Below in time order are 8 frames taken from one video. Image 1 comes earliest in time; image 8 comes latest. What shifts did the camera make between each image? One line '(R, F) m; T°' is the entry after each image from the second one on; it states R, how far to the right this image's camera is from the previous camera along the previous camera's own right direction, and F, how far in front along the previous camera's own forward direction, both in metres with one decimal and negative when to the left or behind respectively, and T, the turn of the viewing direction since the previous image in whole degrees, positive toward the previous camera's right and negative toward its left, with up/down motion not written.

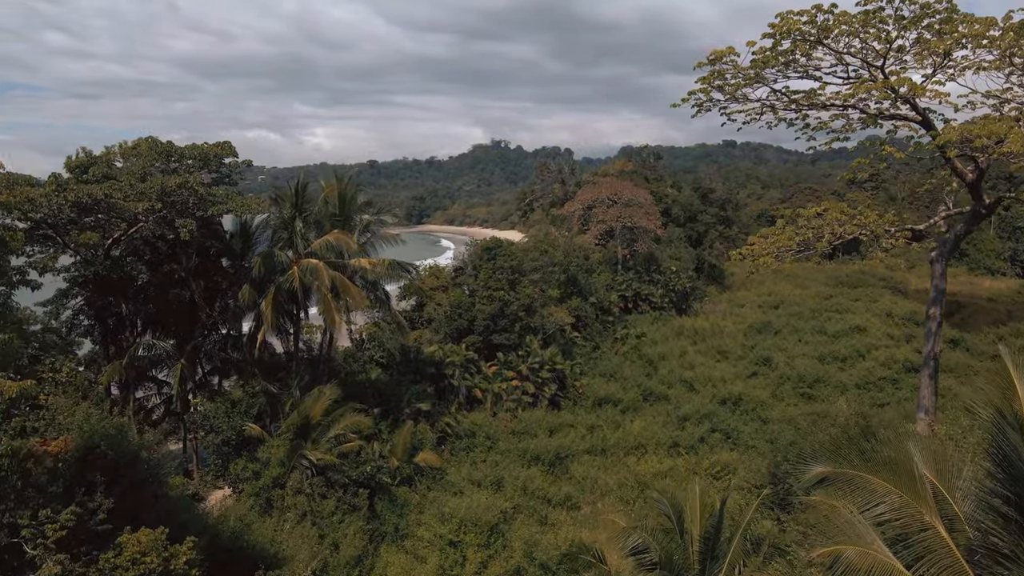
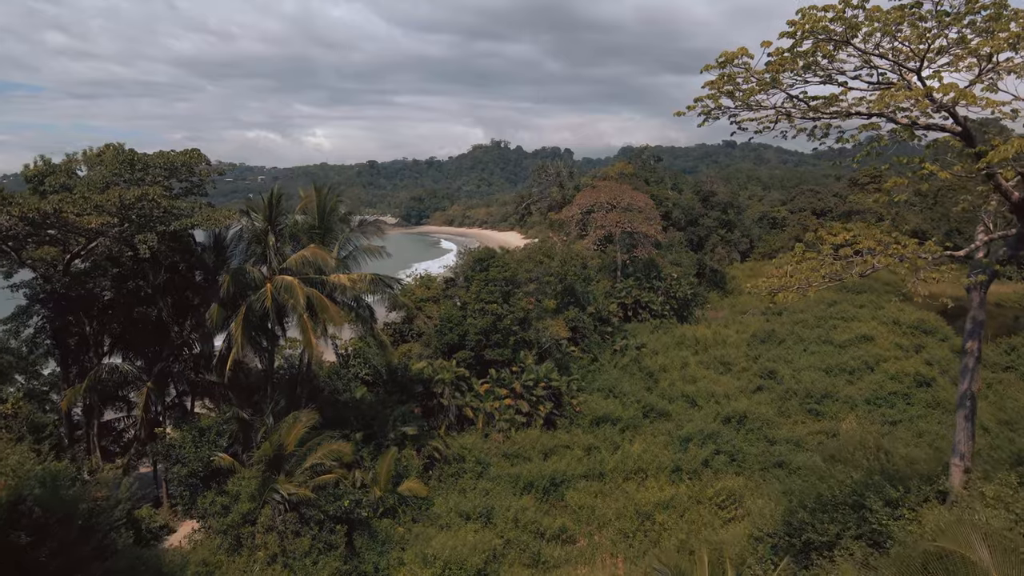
(+0.2, +0.8) m; 0°
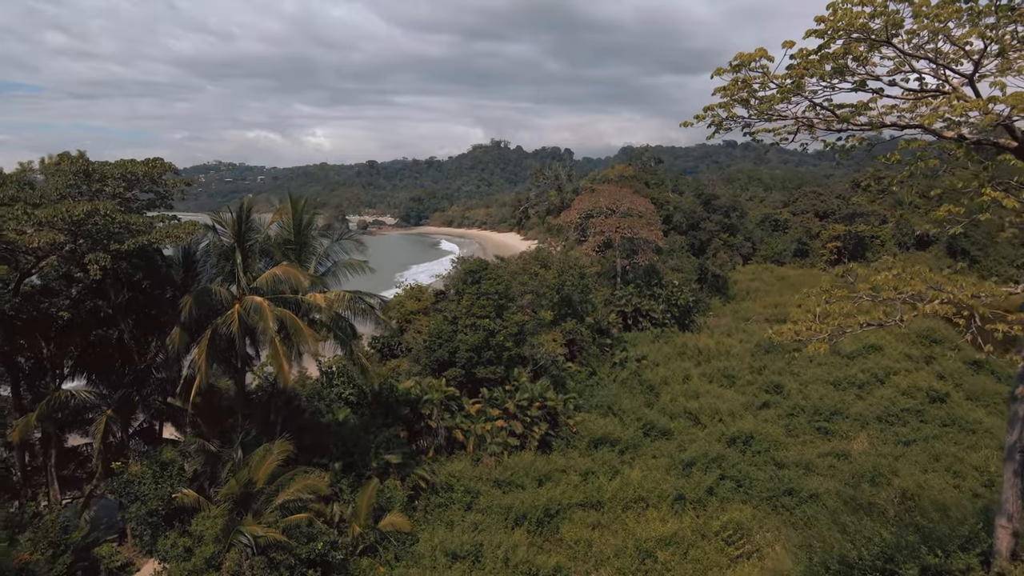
(+0.2, +0.8) m; 0°
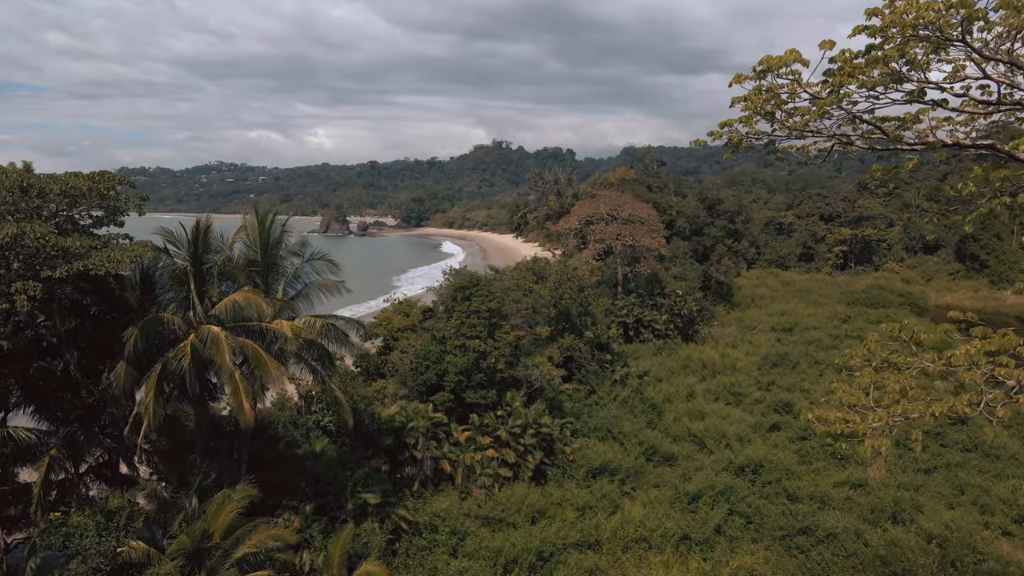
(+0.2, +1.0) m; 0°
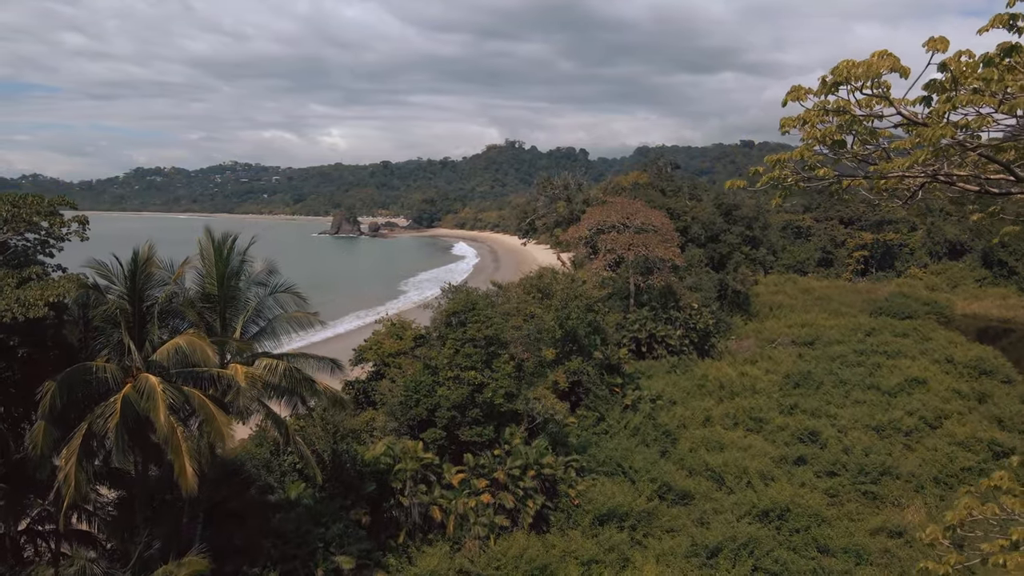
(+0.3, +1.2) m; -1°
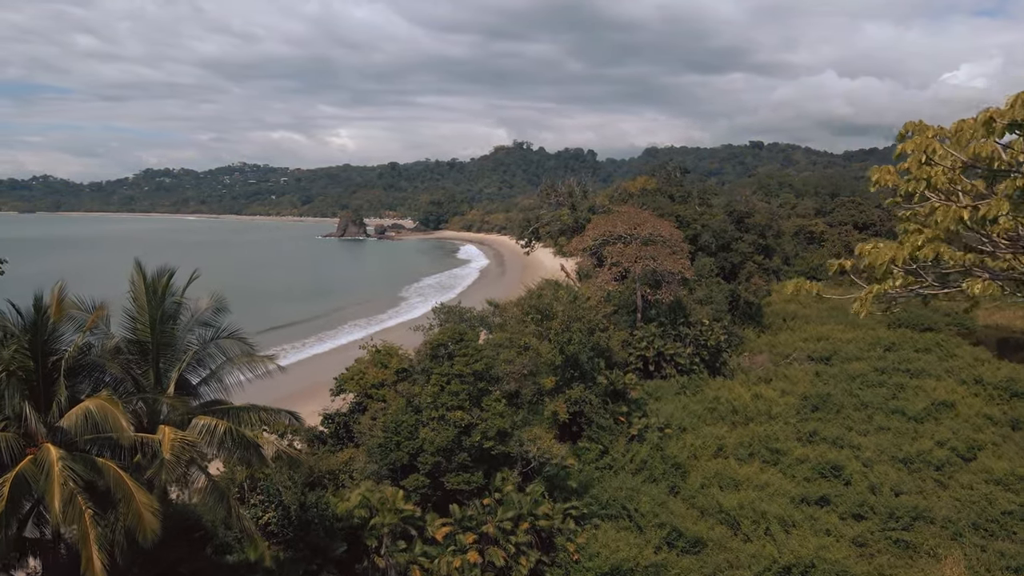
(+0.3, +1.2) m; -1°
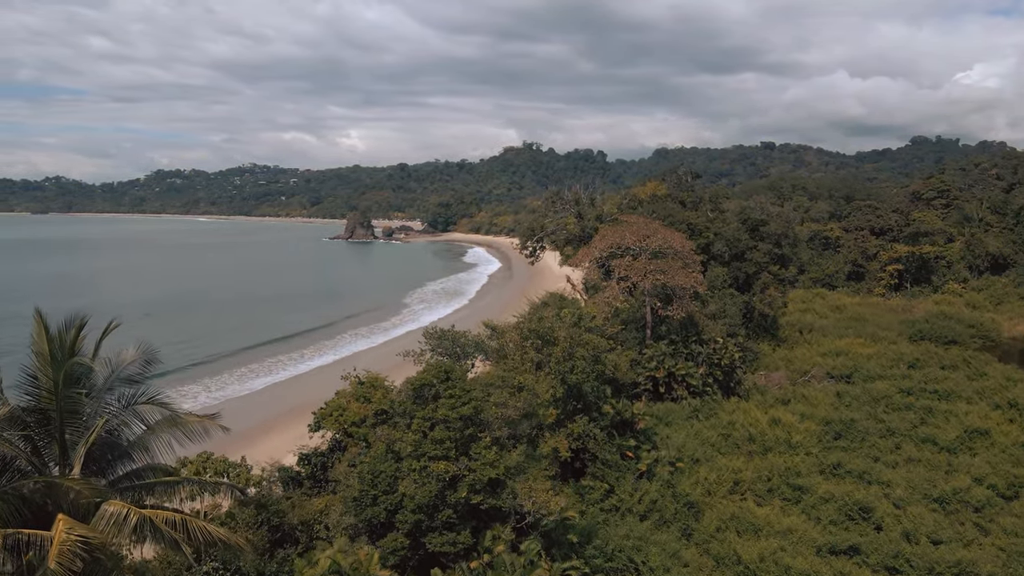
(+0.3, +1.2) m; -1°
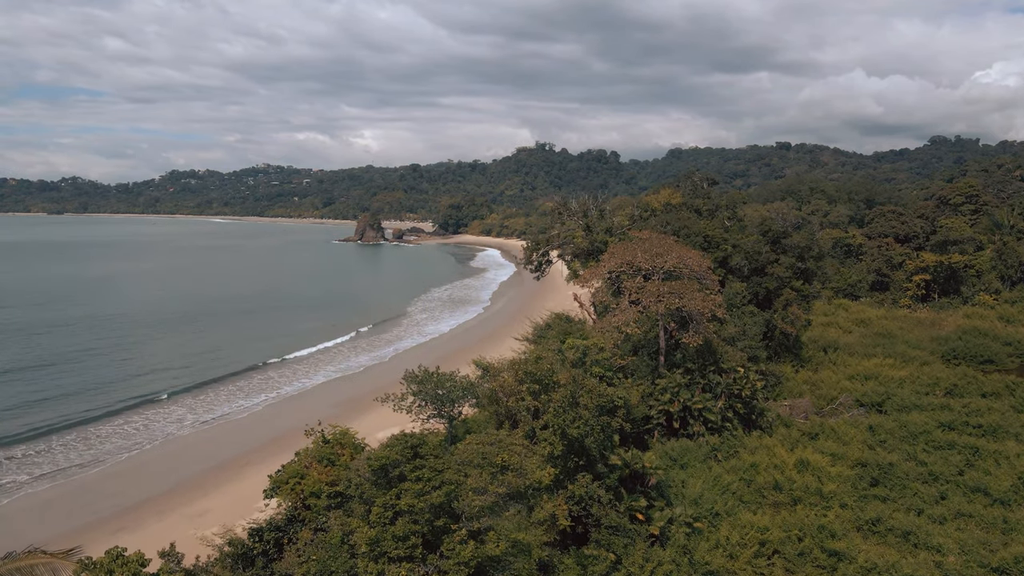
(+0.4, +1.8) m; -1°
